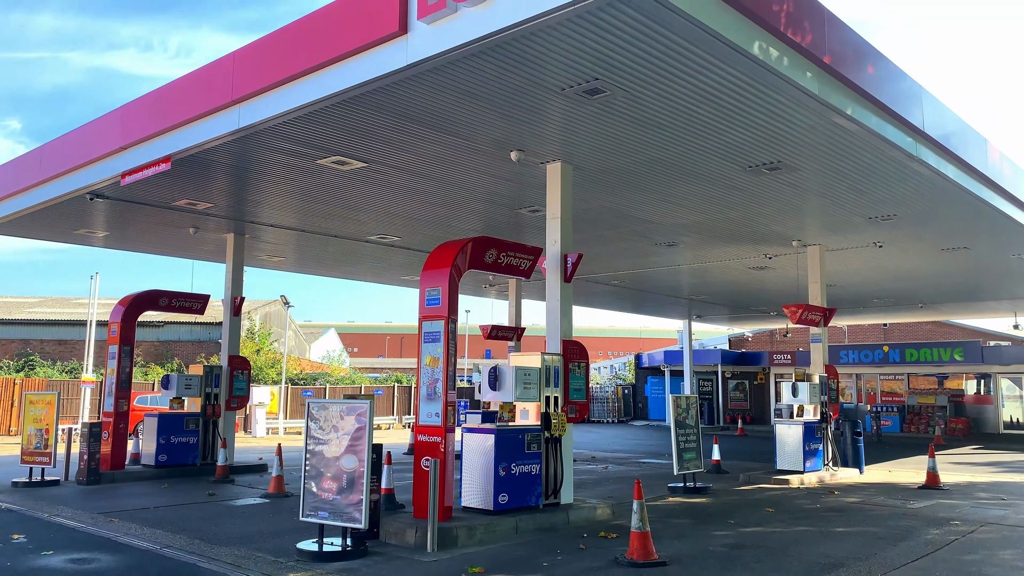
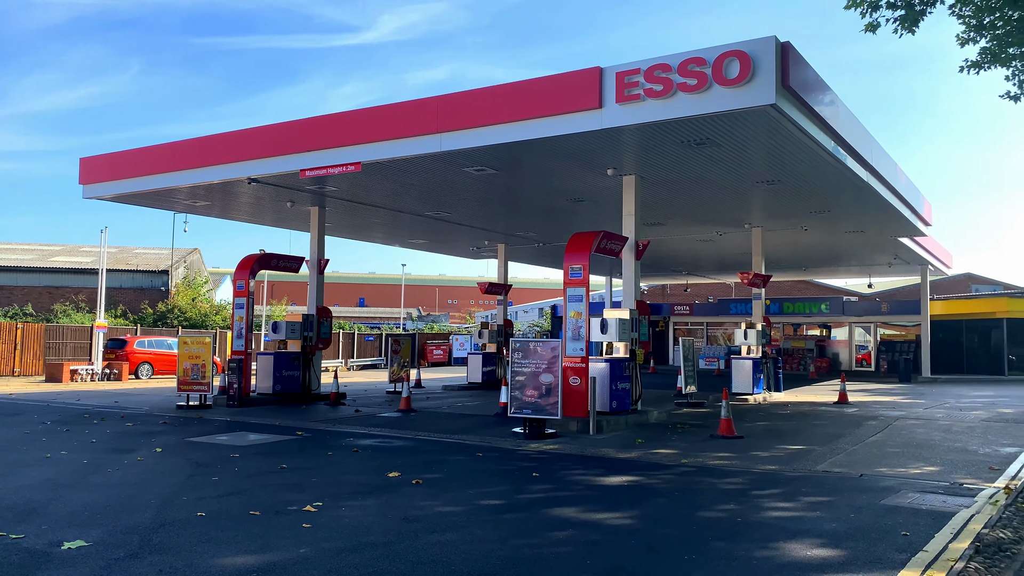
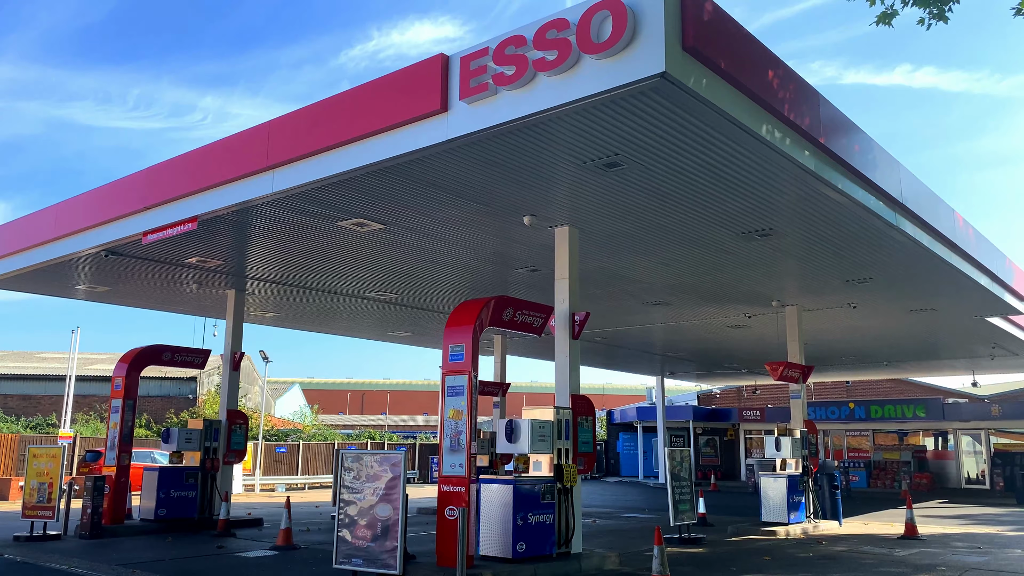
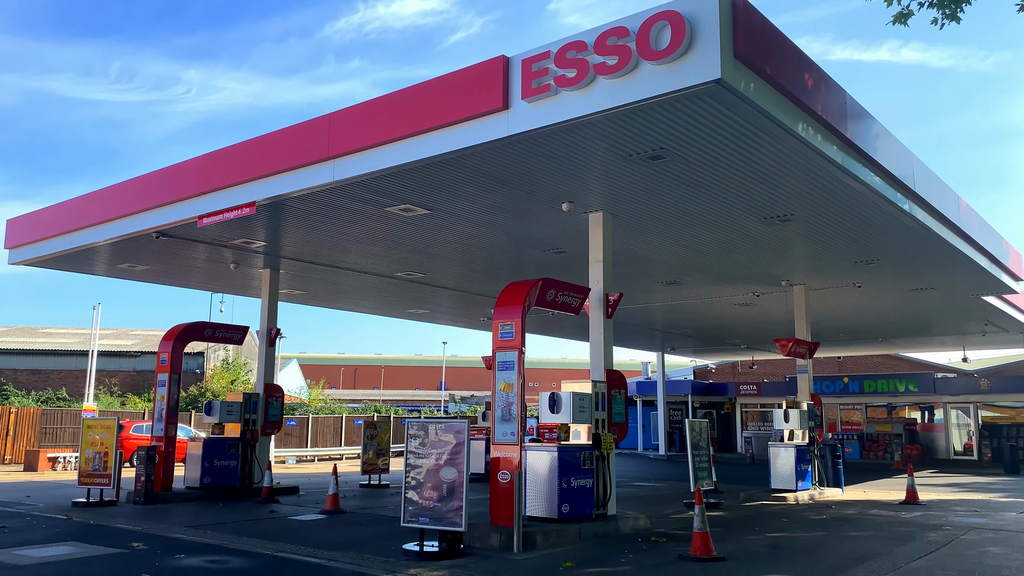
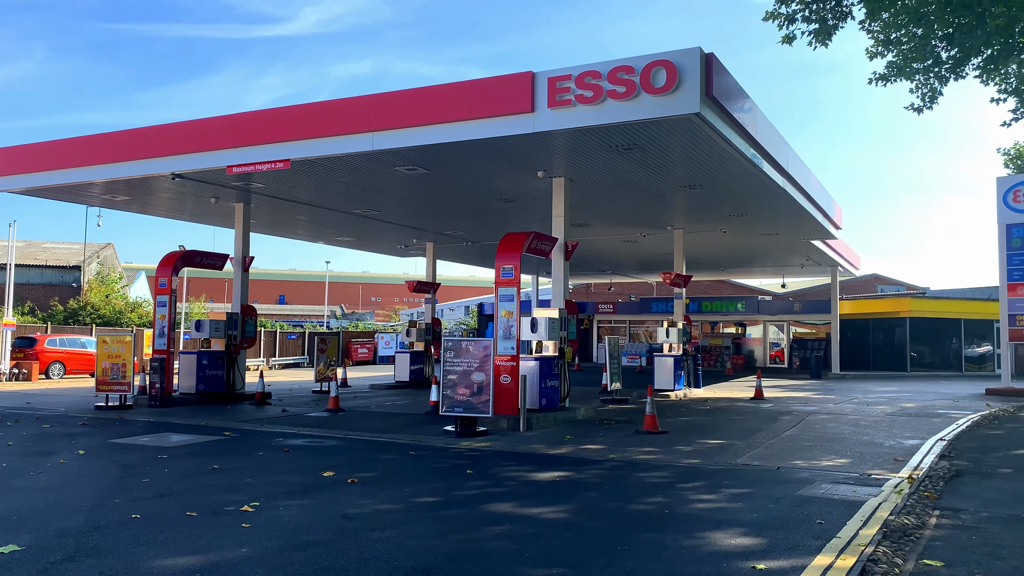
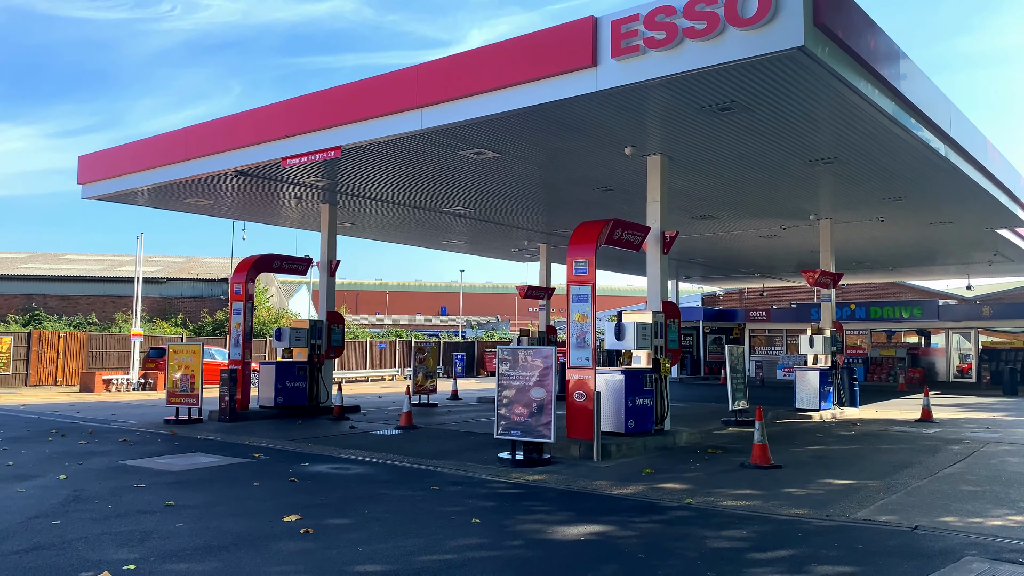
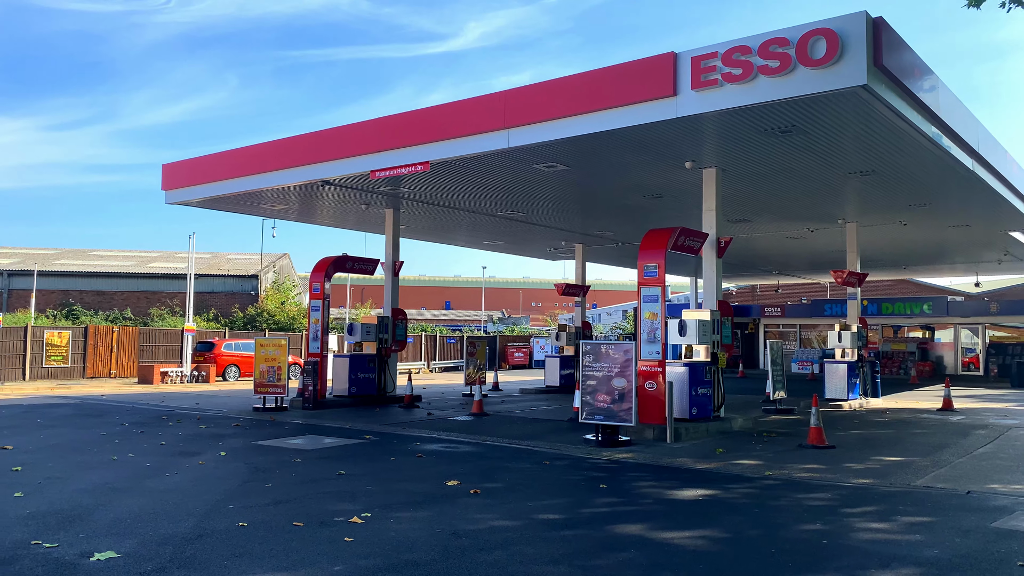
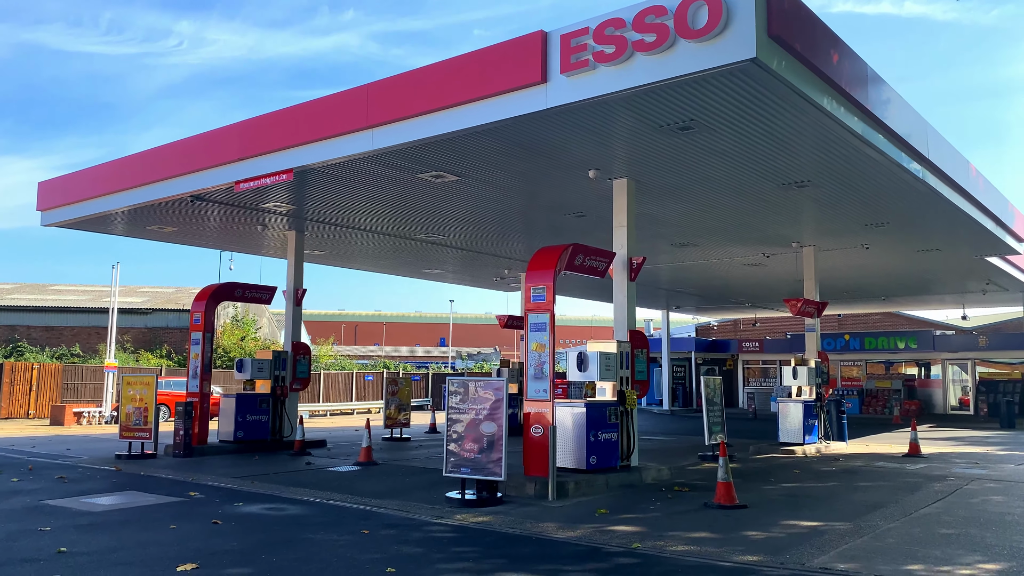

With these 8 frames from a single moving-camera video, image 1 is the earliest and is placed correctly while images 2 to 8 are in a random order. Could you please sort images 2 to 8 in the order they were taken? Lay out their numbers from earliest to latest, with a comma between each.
3, 4, 8, 6, 7, 2, 5
